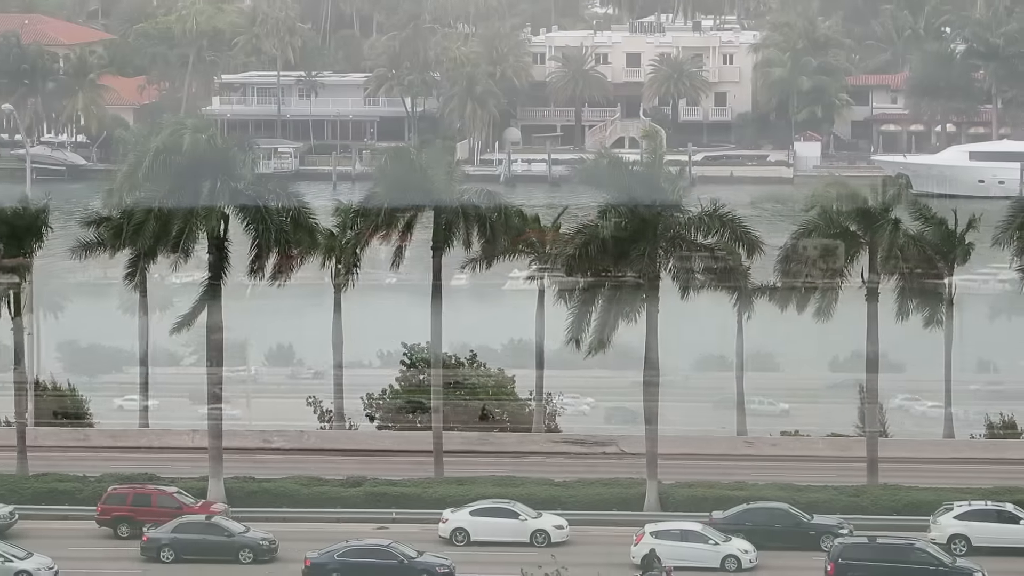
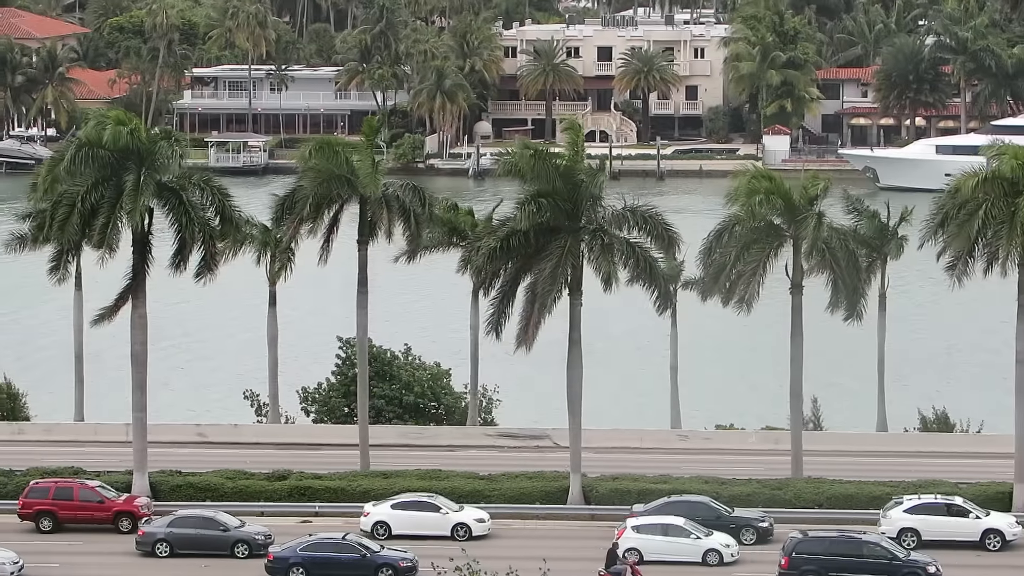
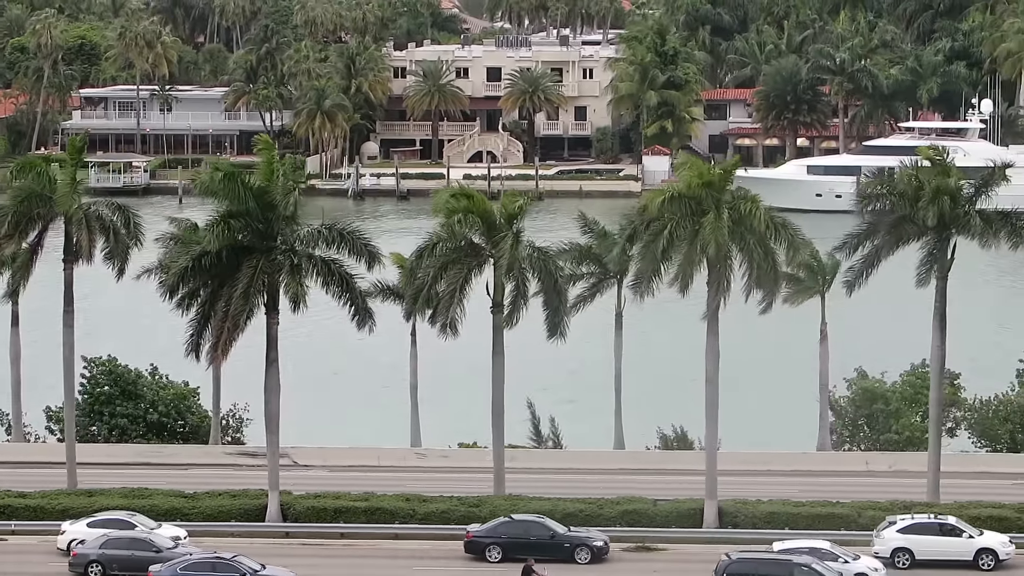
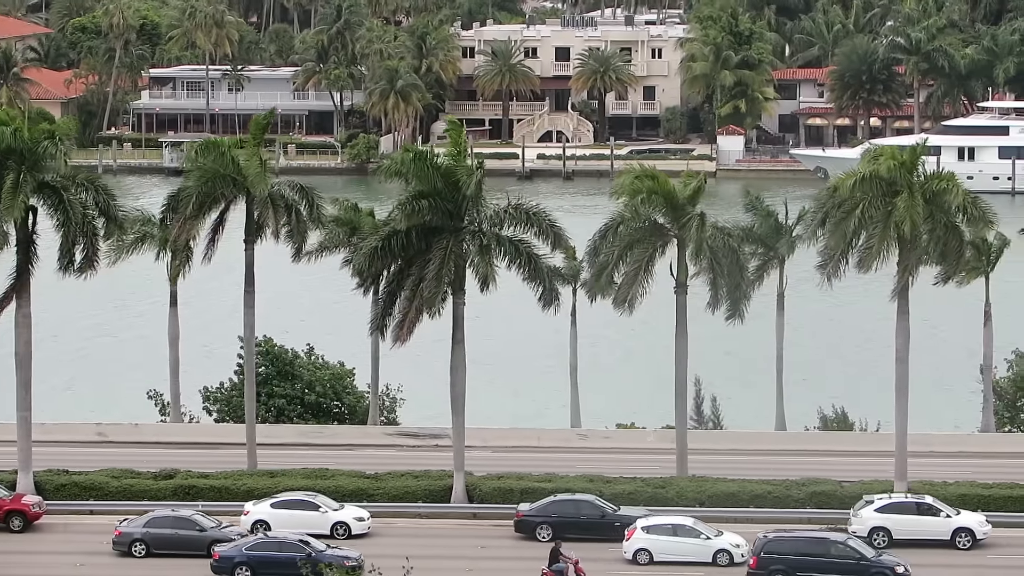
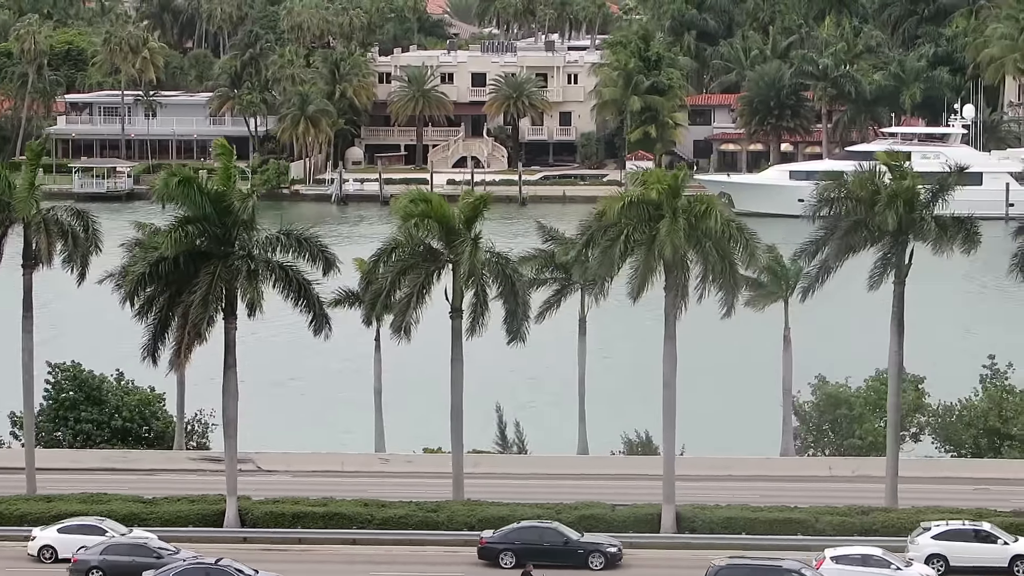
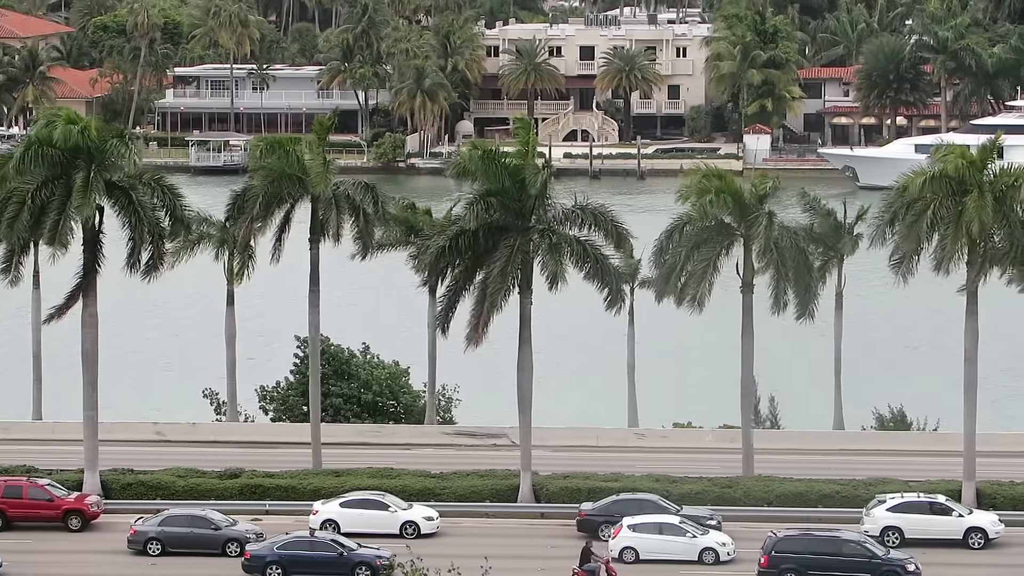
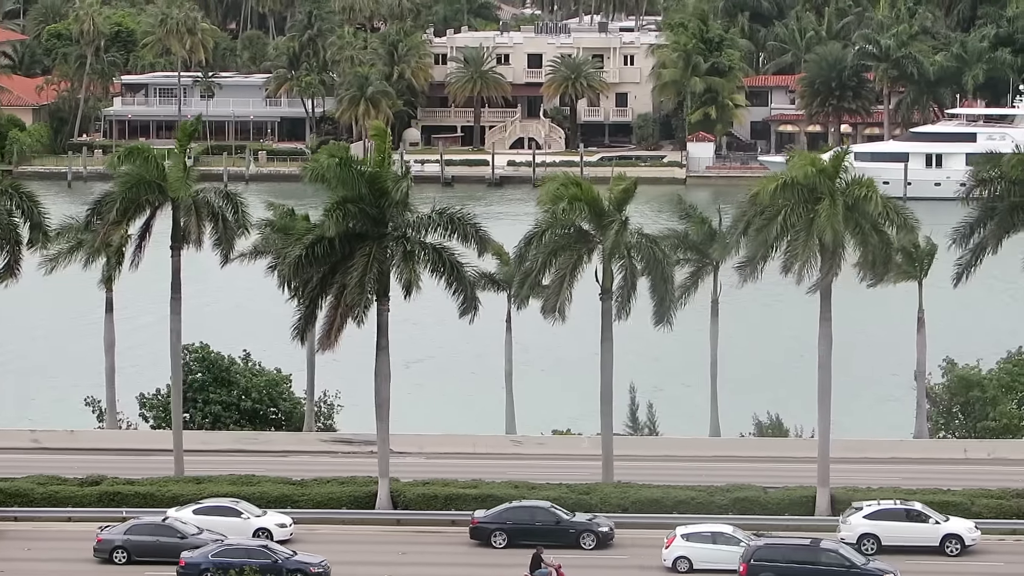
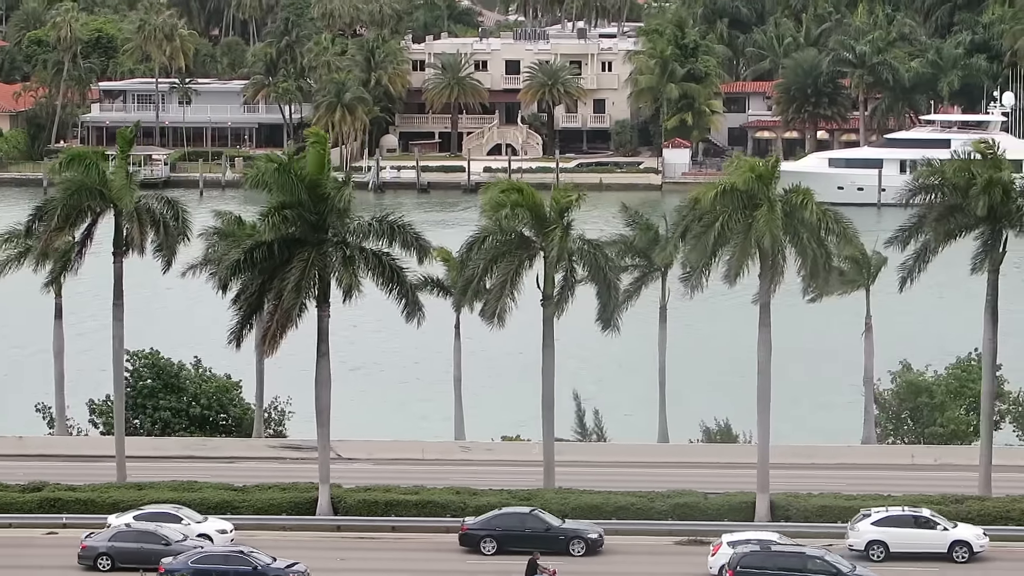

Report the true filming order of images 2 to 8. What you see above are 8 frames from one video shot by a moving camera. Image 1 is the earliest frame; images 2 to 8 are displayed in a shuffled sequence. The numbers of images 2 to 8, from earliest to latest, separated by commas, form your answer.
2, 6, 4, 7, 8, 3, 5
